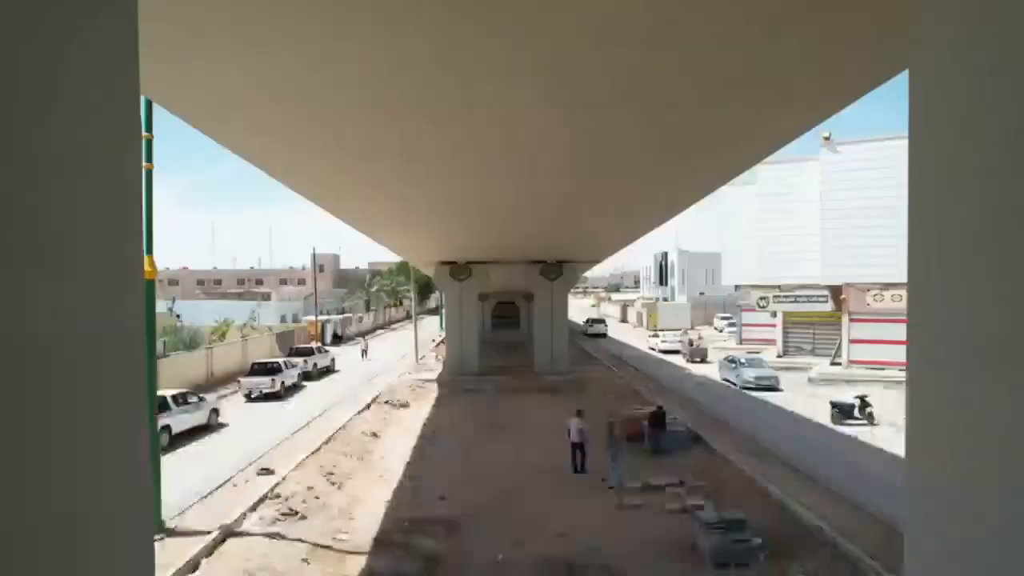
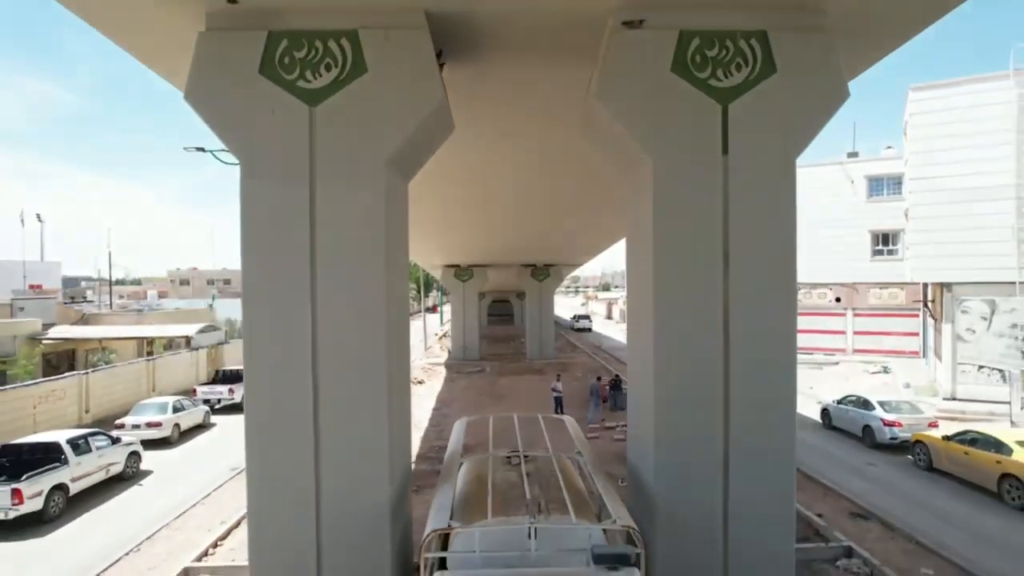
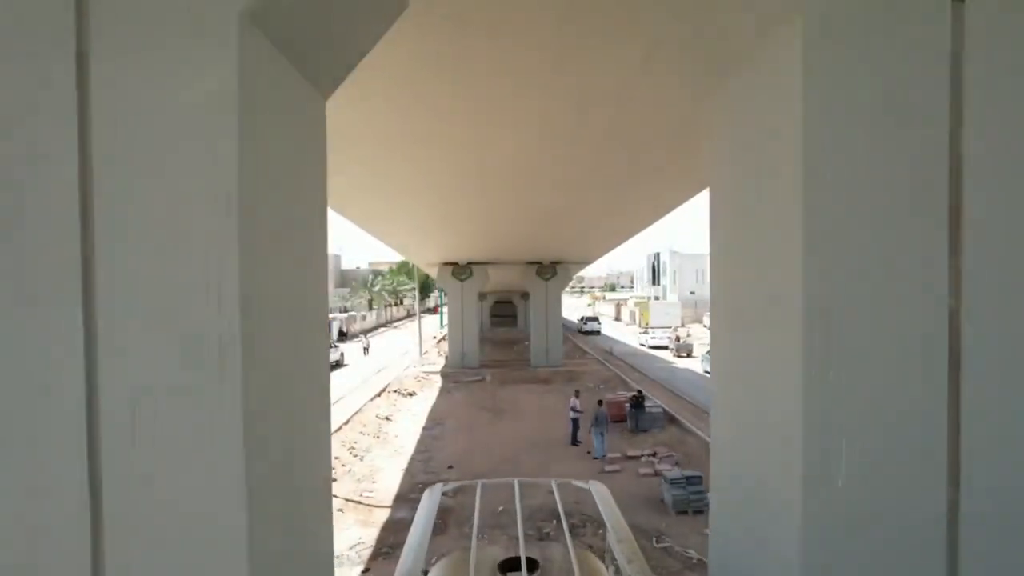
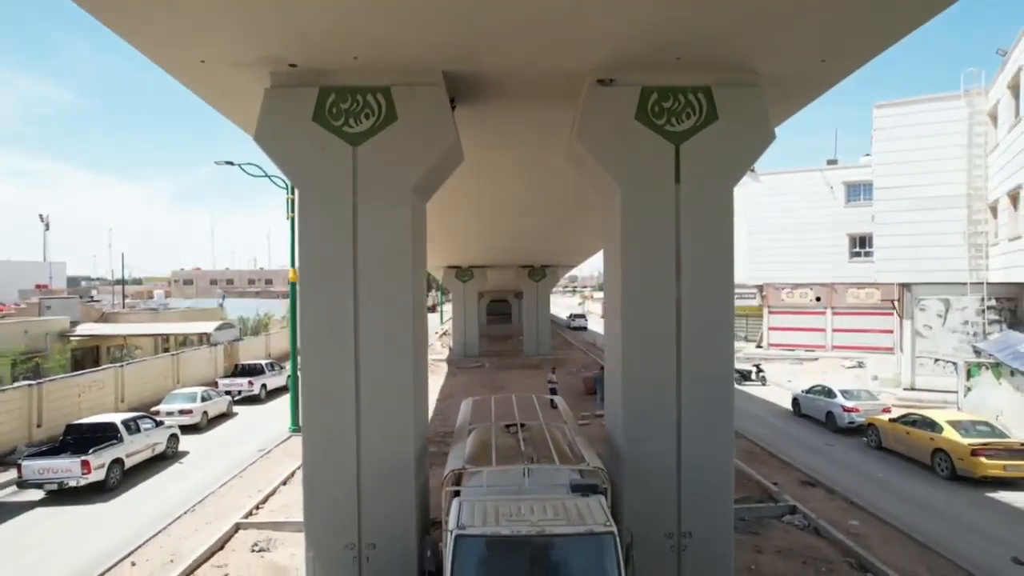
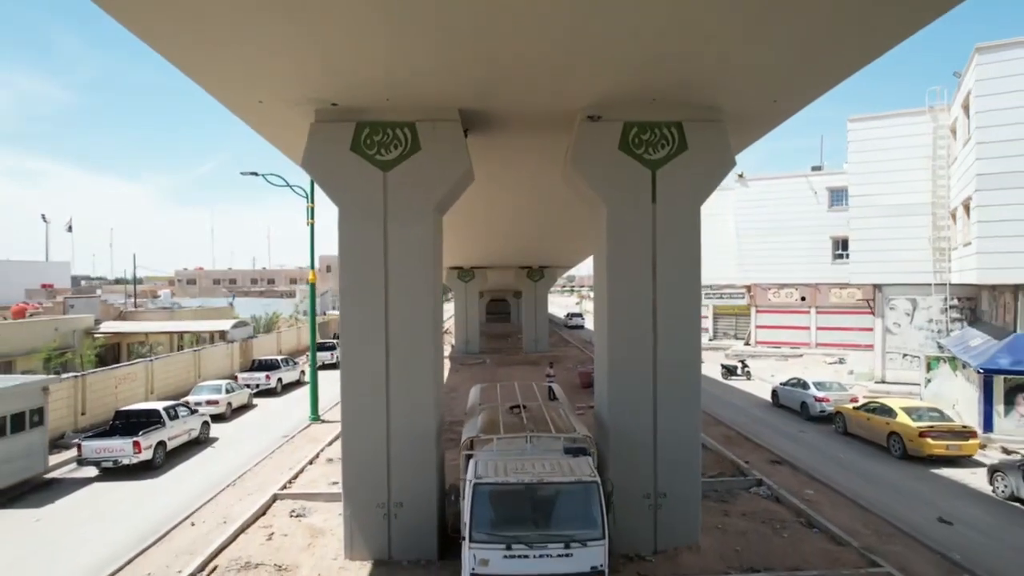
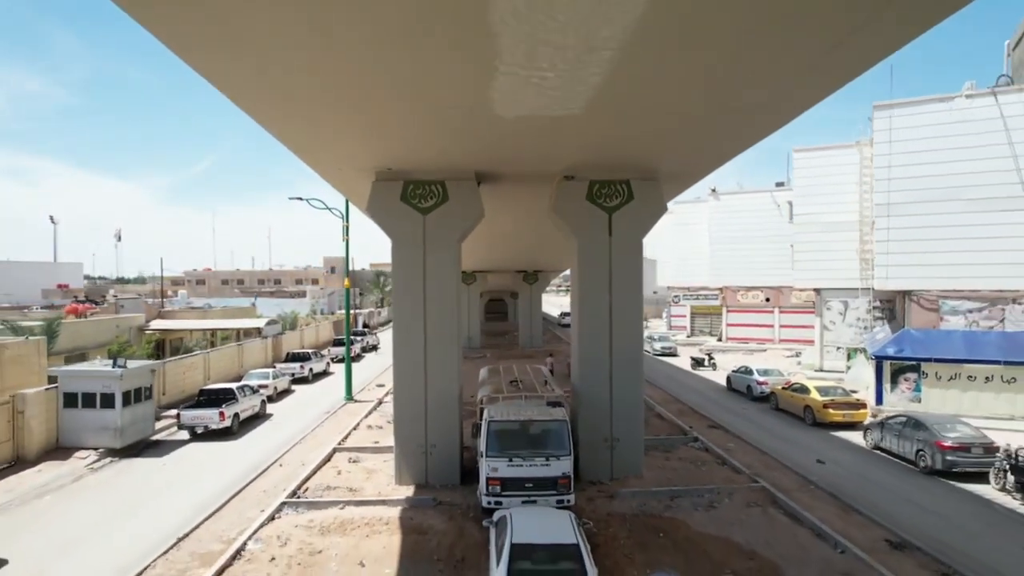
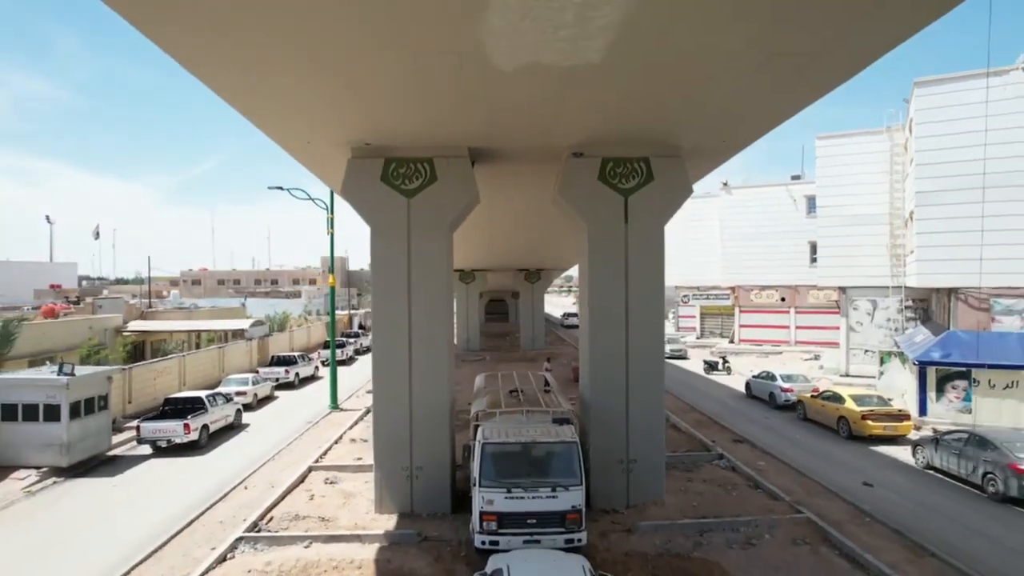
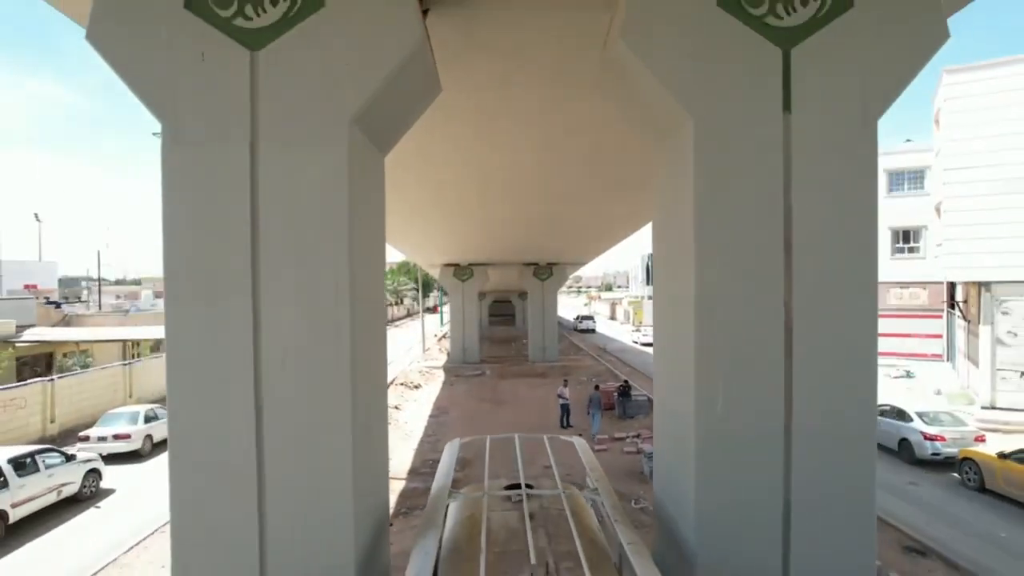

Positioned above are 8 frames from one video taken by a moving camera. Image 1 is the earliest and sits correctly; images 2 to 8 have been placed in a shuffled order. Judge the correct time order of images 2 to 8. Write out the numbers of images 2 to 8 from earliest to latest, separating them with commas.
3, 8, 2, 4, 5, 7, 6
